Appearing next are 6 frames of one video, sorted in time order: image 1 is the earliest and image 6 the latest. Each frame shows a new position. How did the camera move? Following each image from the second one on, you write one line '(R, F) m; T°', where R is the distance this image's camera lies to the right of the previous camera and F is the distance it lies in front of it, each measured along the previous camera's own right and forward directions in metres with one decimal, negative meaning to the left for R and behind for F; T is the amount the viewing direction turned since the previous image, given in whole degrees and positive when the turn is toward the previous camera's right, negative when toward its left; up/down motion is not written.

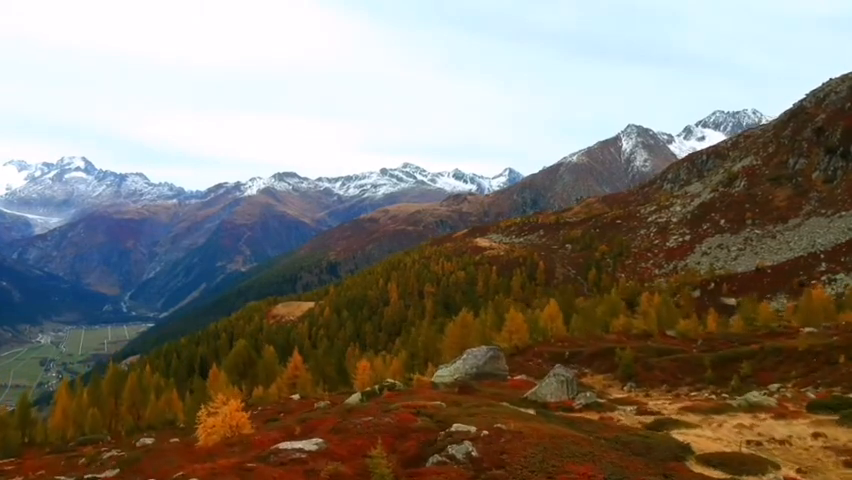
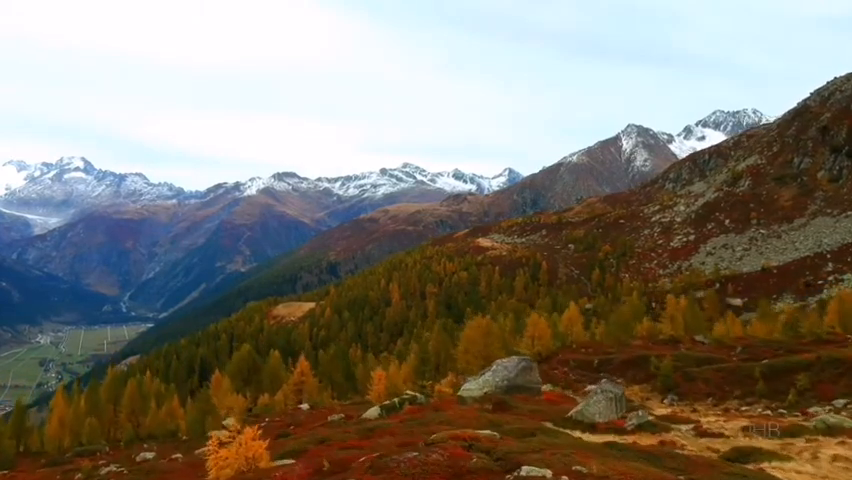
(-0.9, +2.0) m; 0°
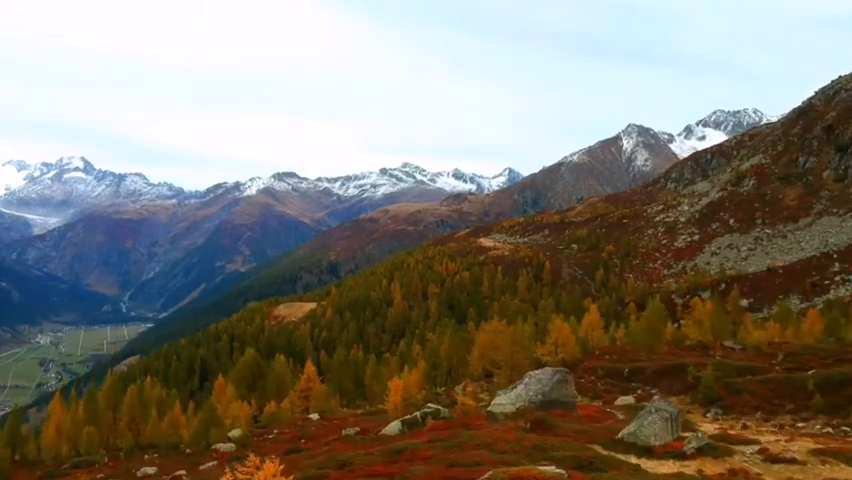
(-0.8, +1.8) m; 0°
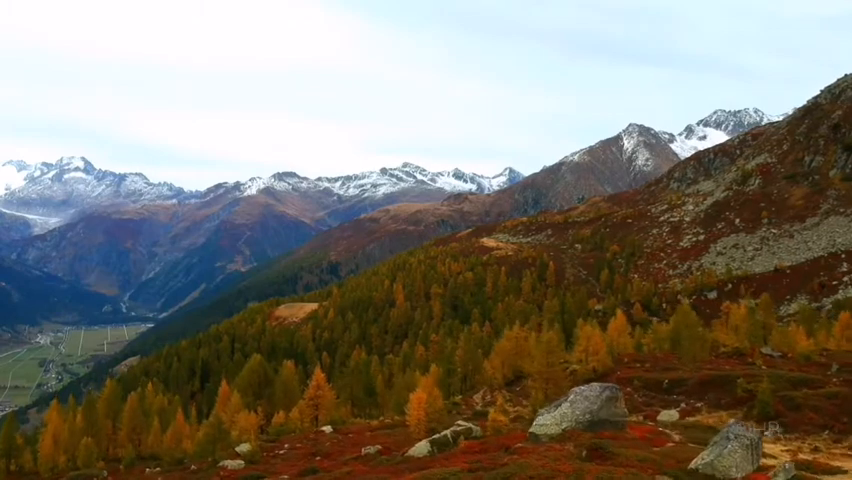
(-1.0, +2.0) m; 0°
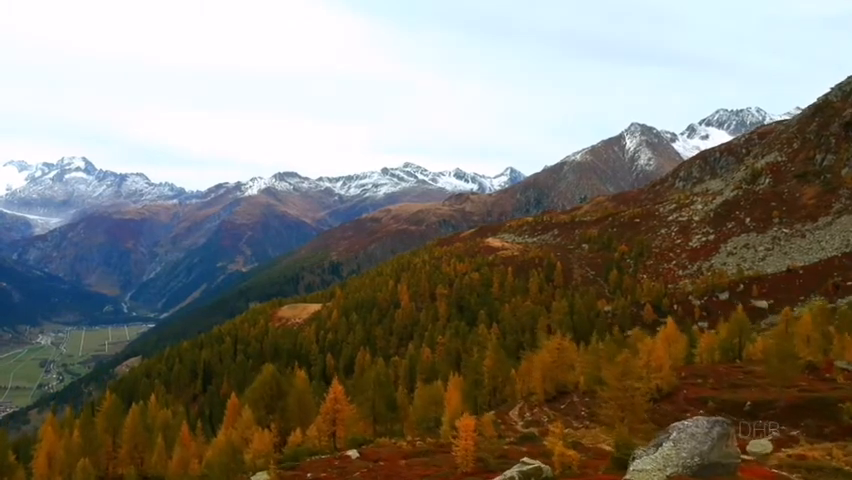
(-1.6, +3.3) m; 0°
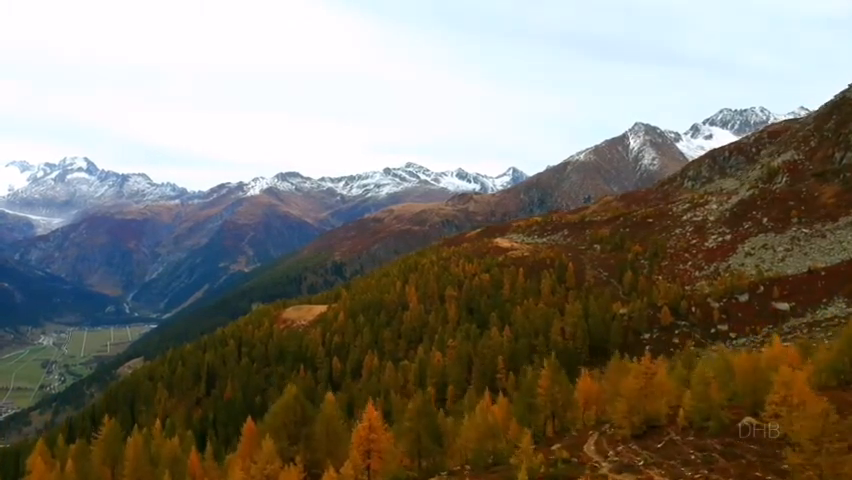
(-2.5, +5.3) m; 0°
